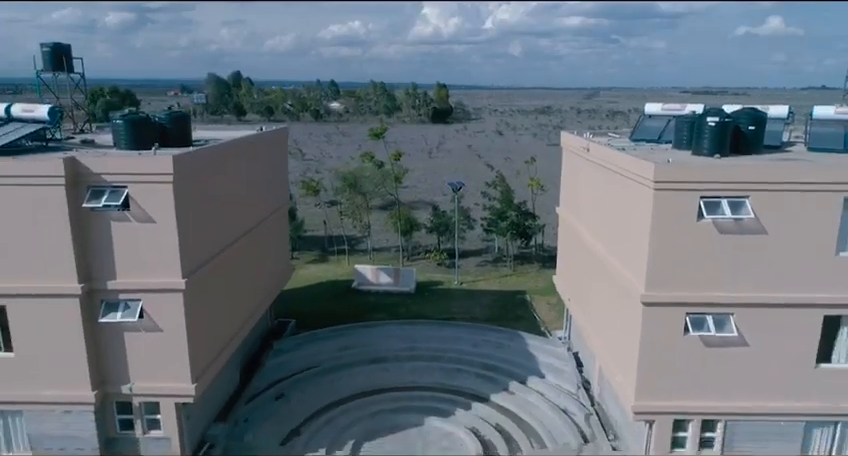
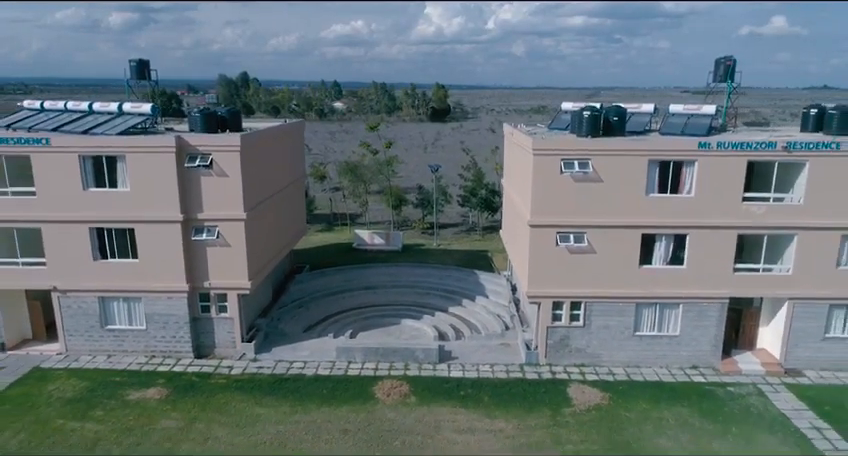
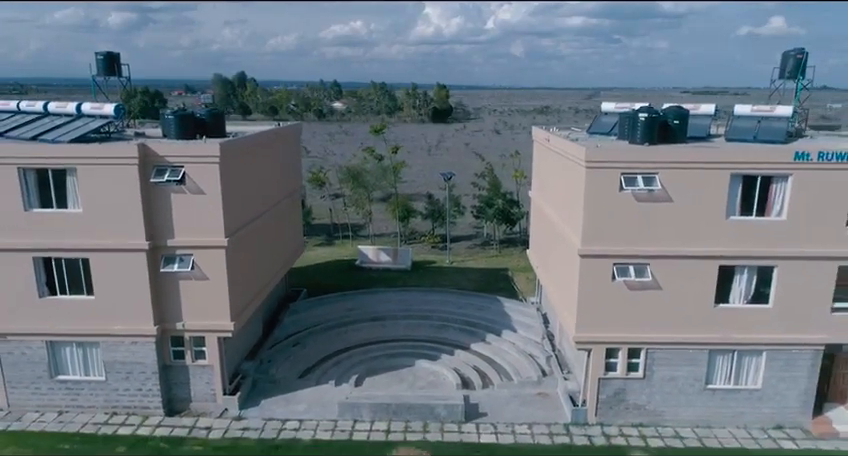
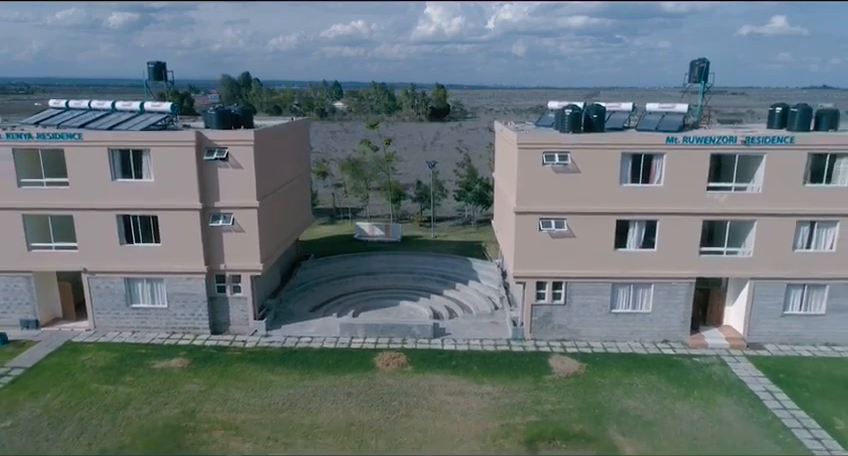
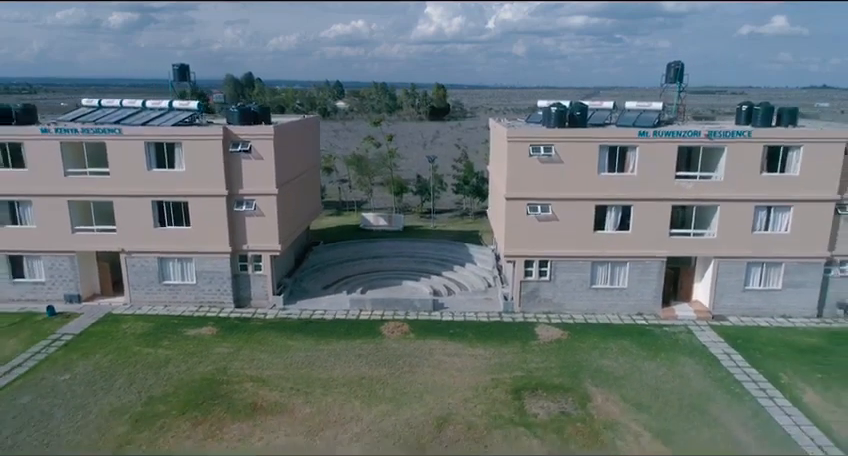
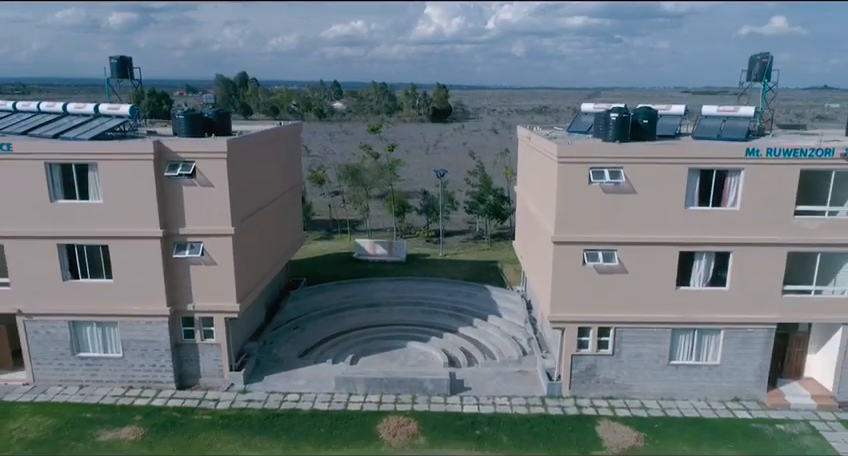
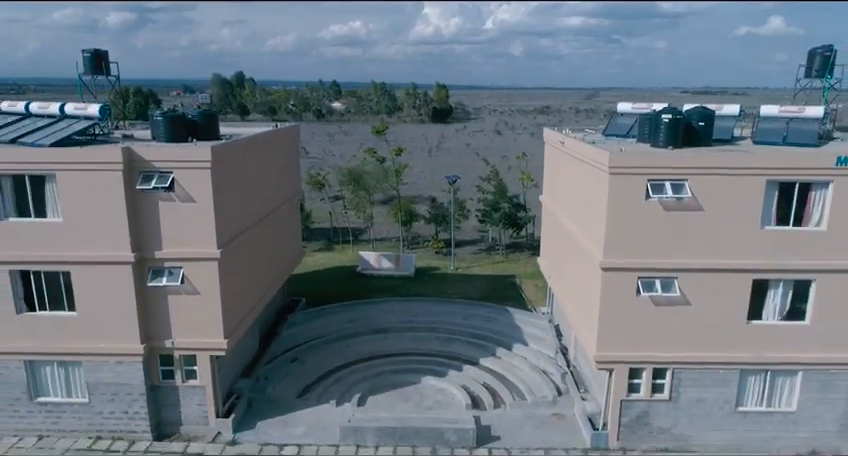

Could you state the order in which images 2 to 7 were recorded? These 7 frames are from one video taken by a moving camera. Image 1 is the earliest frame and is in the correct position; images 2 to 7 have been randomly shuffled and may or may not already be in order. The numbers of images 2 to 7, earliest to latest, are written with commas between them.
7, 3, 6, 2, 4, 5
